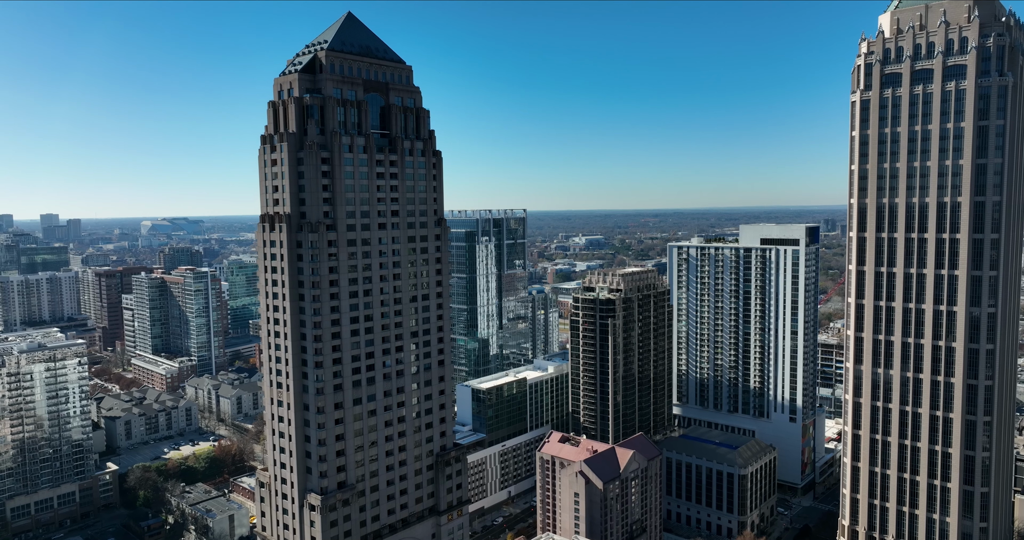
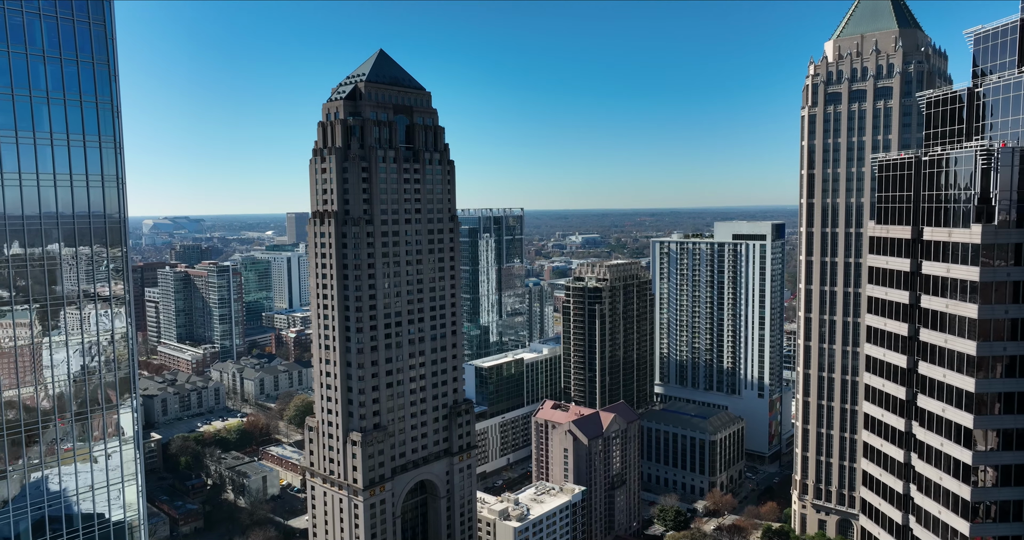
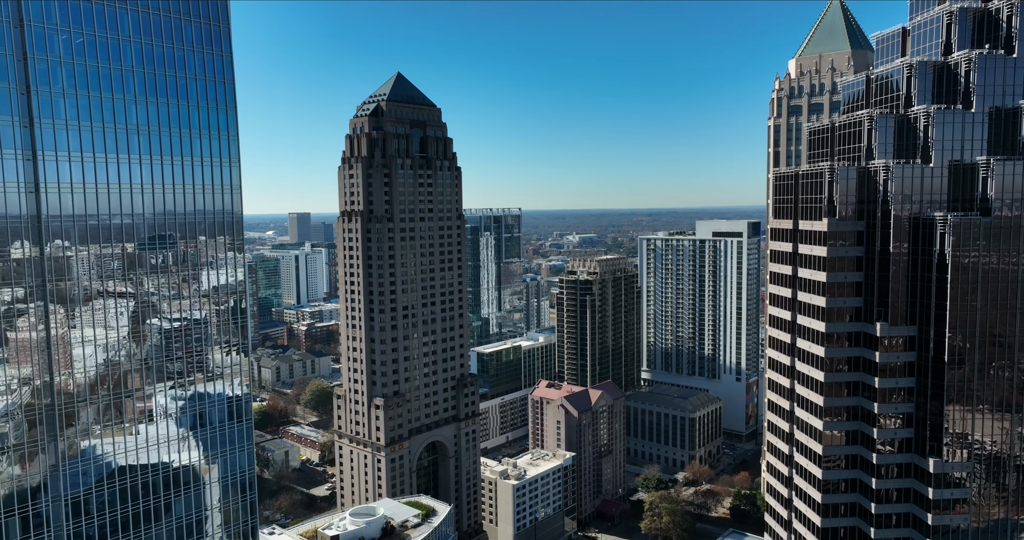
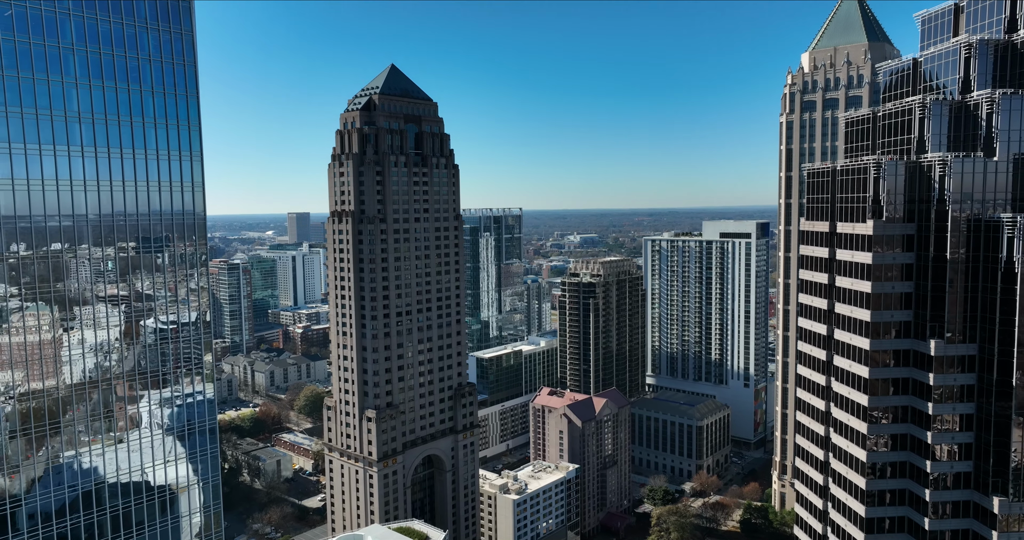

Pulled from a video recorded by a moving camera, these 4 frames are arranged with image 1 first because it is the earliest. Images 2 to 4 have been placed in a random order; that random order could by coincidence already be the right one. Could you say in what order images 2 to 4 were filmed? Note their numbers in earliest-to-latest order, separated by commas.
2, 4, 3
